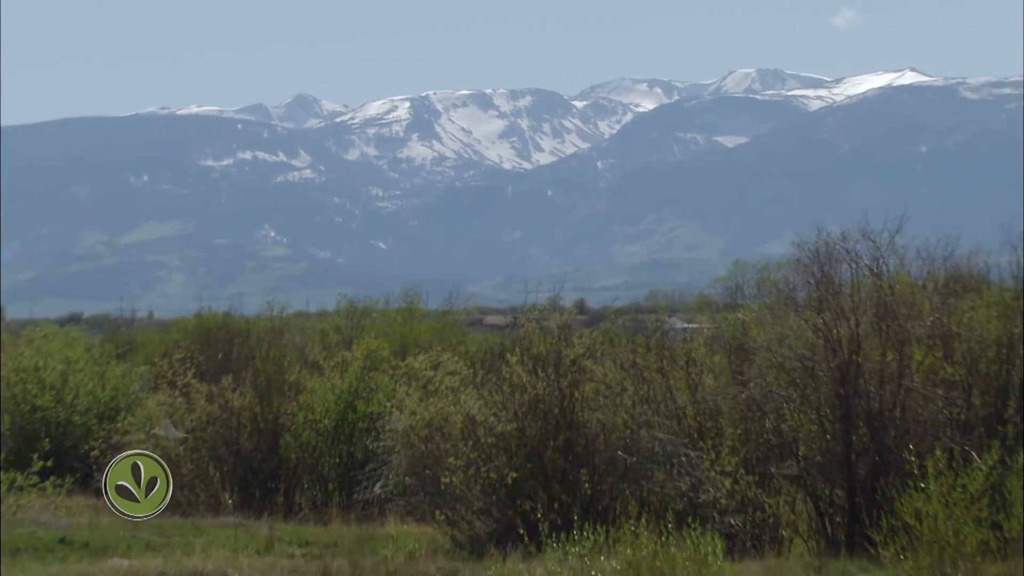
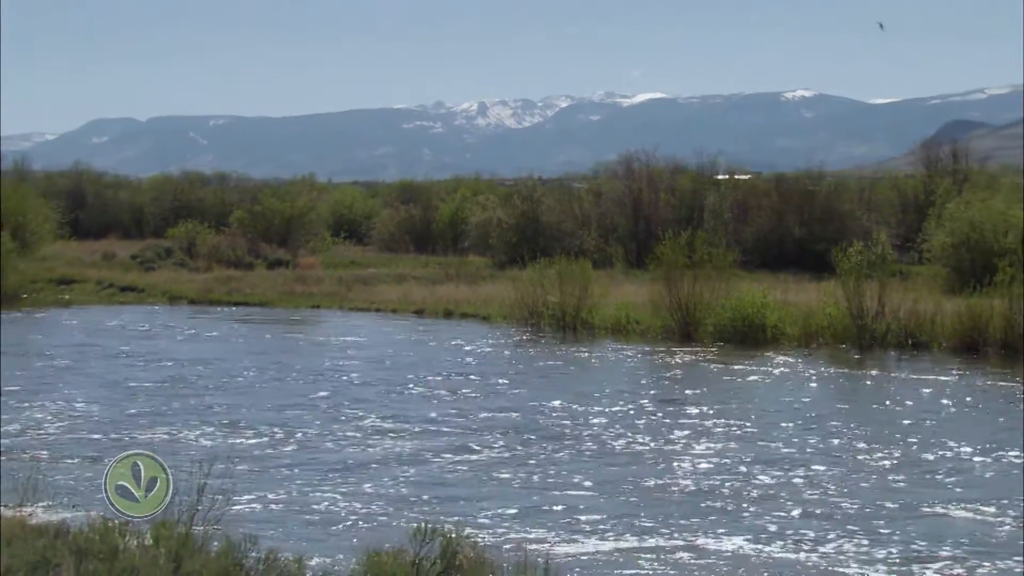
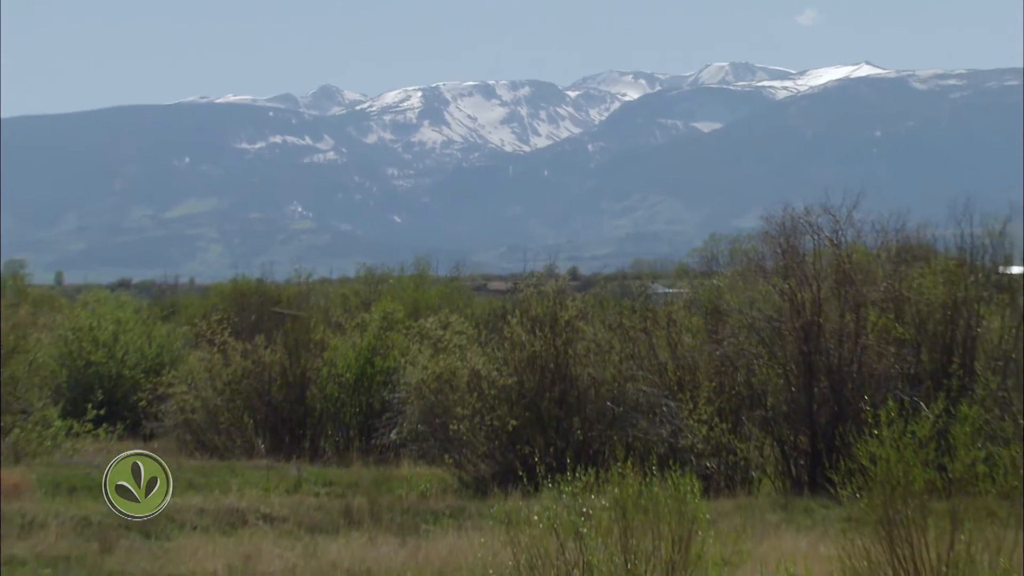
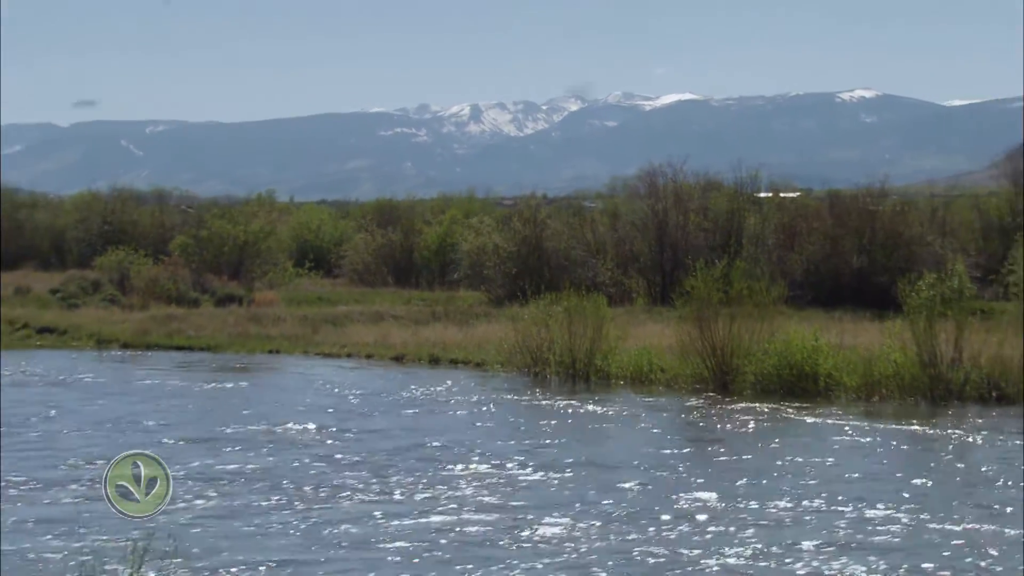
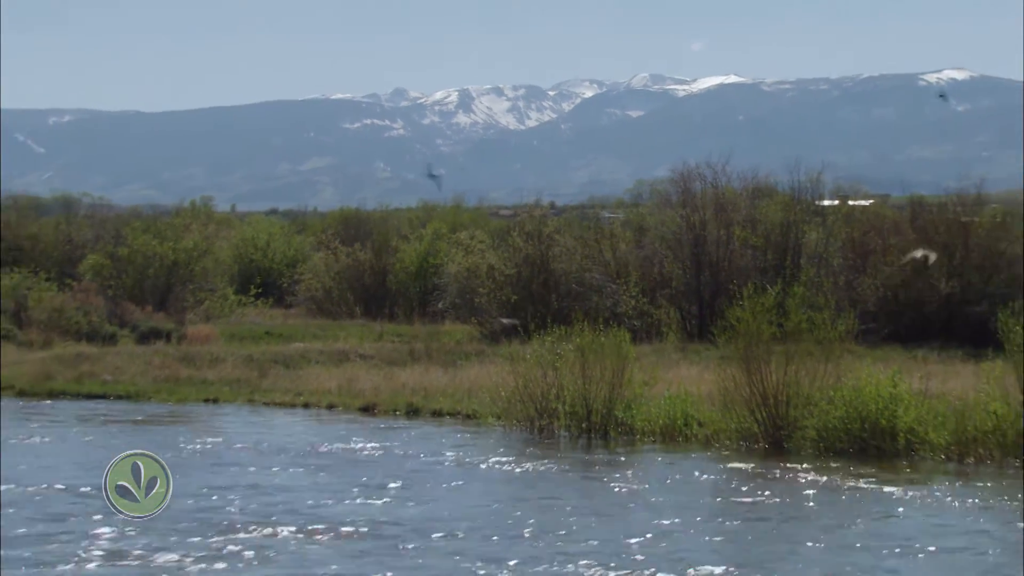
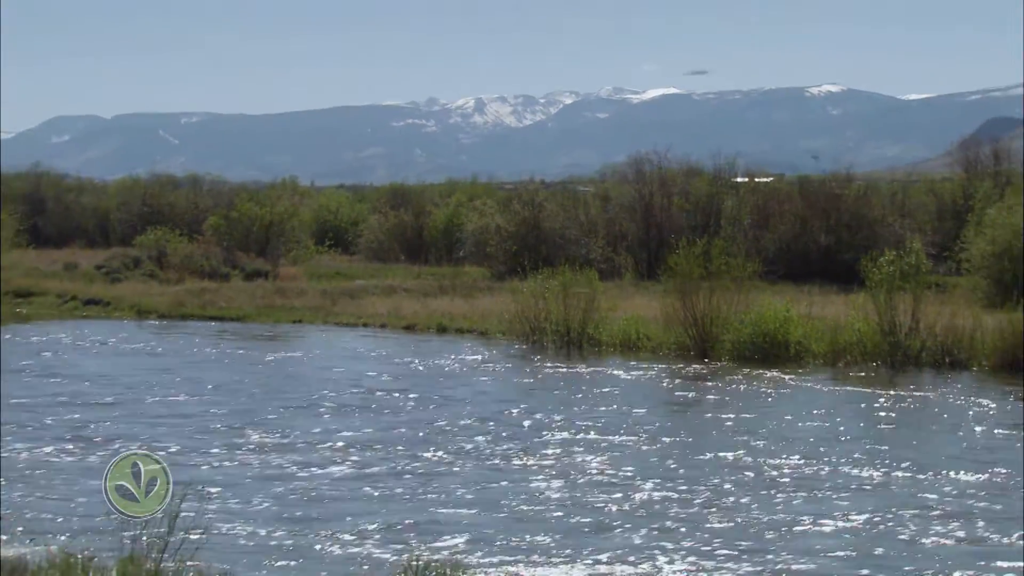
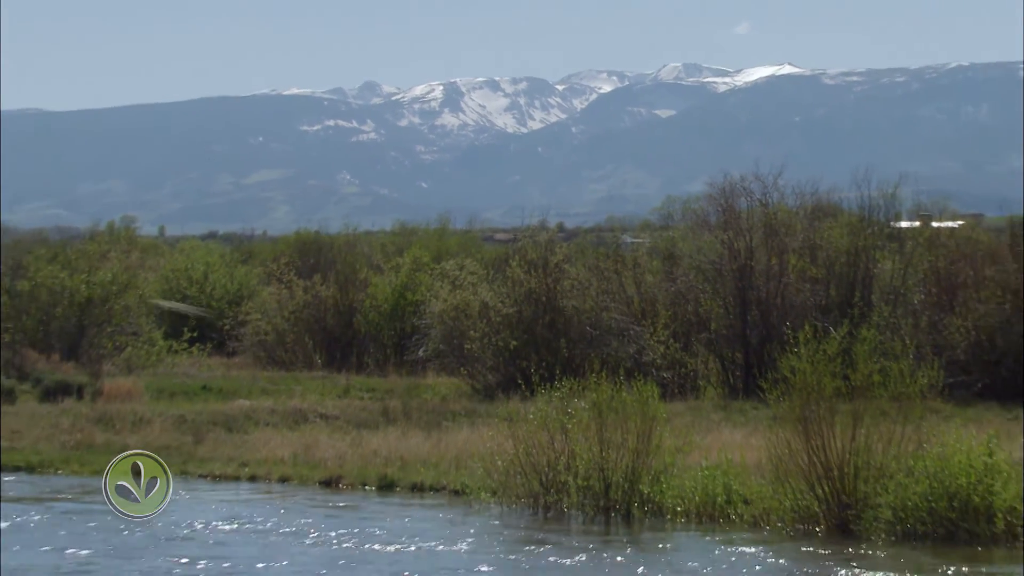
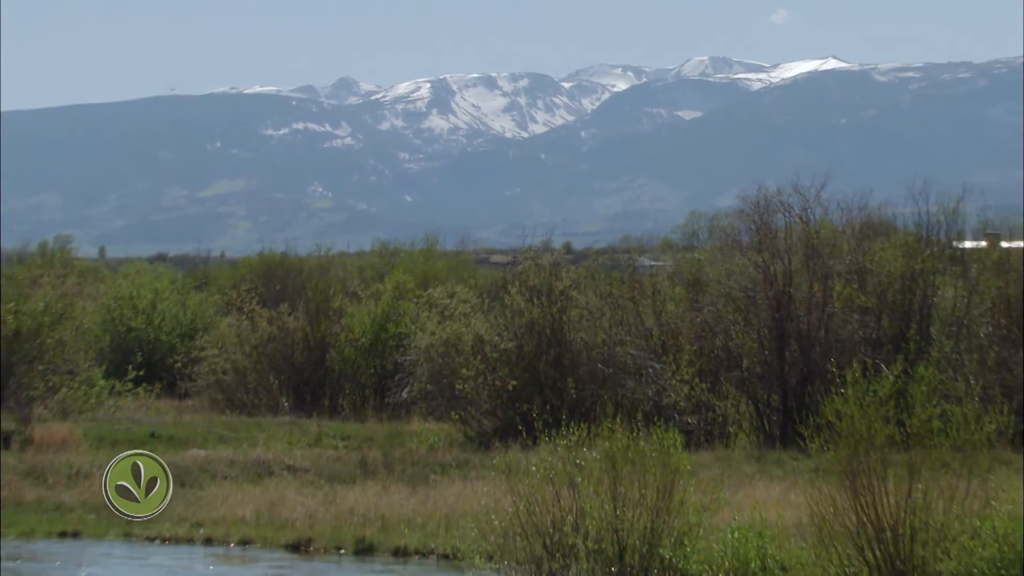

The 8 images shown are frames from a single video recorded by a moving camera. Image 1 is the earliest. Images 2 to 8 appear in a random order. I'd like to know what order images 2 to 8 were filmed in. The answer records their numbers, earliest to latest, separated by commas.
3, 8, 7, 5, 4, 6, 2
